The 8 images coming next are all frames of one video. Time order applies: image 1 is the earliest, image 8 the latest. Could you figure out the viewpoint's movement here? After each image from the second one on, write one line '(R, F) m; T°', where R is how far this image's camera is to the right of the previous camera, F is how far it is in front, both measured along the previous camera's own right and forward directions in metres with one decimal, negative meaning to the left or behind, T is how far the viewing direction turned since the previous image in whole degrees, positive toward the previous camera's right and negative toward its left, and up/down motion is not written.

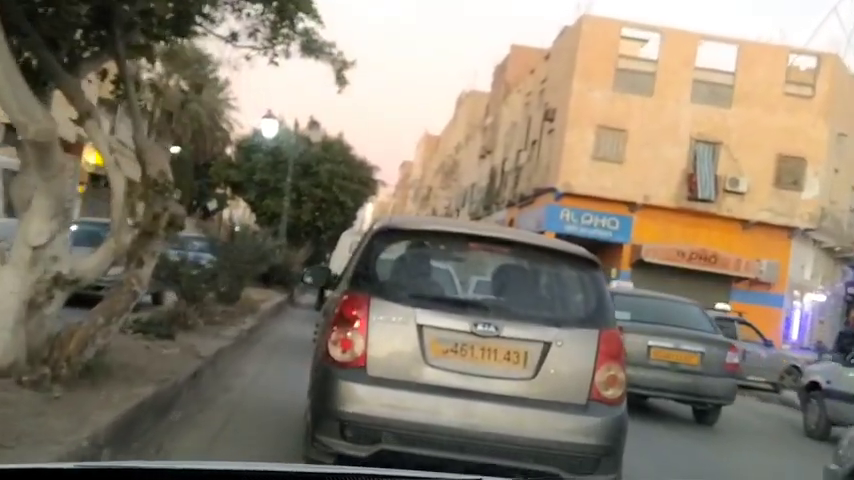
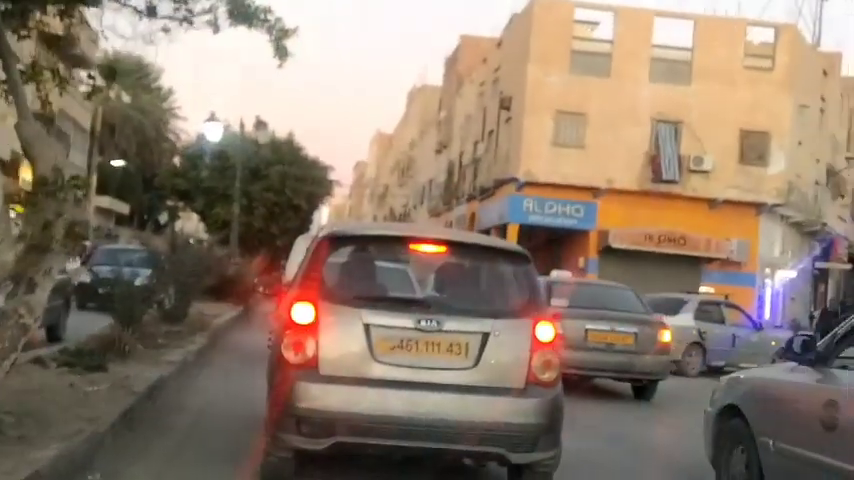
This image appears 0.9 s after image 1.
(0.0, +0.6) m; +2°
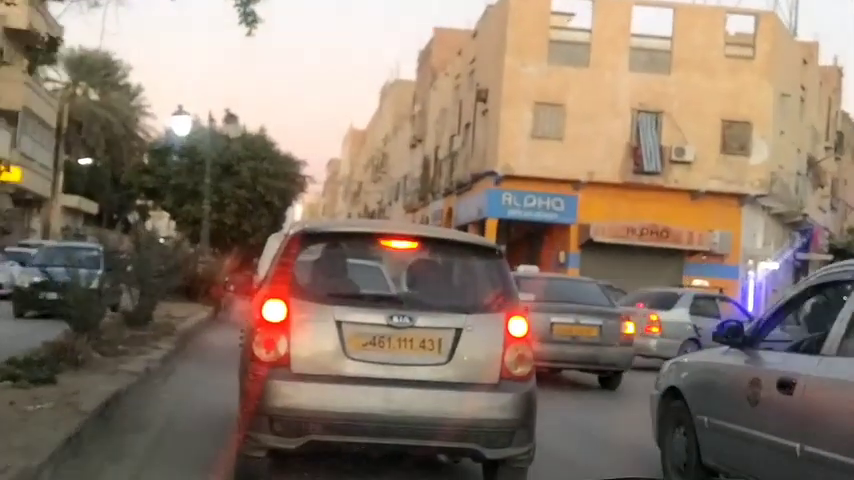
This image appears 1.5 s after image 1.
(0.0, +0.4) m; +1°
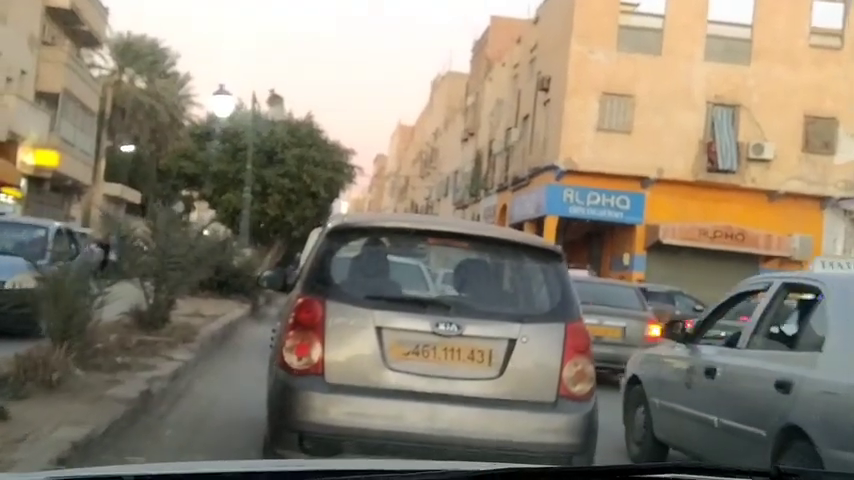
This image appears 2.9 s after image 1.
(-0.1, +1.0) m; -2°
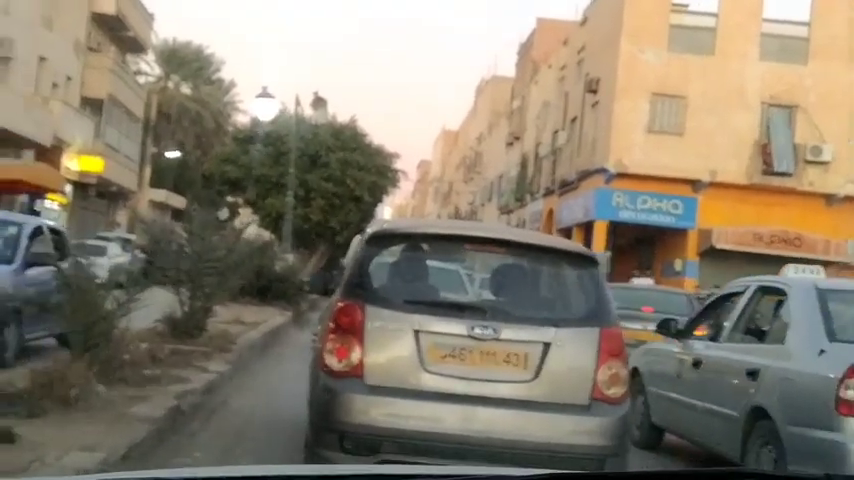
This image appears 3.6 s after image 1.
(0.0, +0.3) m; -2°
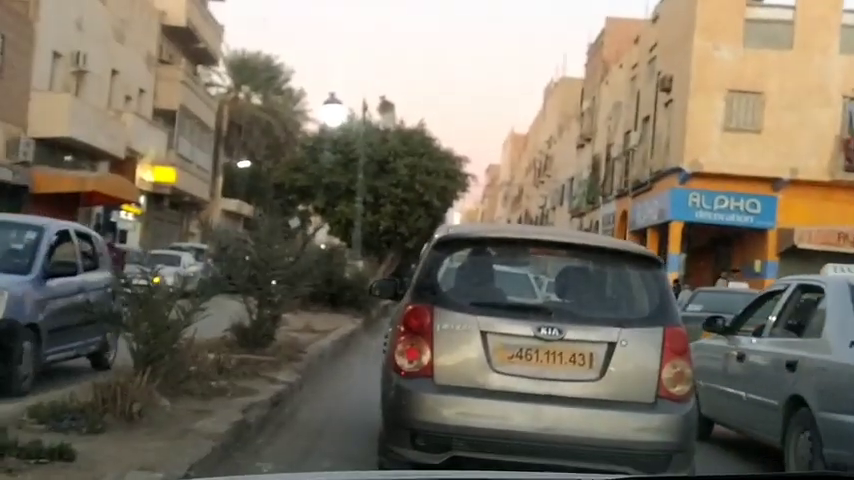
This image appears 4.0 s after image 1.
(0.0, +0.2) m; -4°
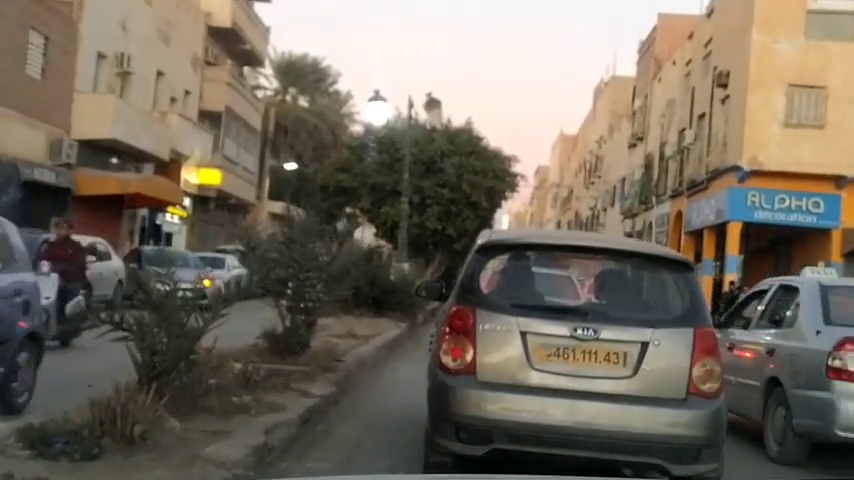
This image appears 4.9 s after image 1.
(0.0, +0.4) m; -2°
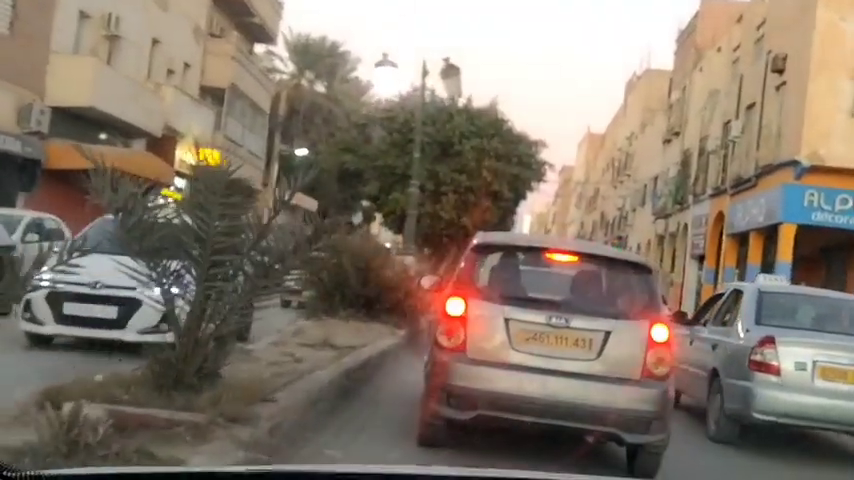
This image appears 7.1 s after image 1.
(+0.1, +1.5) m; -1°
